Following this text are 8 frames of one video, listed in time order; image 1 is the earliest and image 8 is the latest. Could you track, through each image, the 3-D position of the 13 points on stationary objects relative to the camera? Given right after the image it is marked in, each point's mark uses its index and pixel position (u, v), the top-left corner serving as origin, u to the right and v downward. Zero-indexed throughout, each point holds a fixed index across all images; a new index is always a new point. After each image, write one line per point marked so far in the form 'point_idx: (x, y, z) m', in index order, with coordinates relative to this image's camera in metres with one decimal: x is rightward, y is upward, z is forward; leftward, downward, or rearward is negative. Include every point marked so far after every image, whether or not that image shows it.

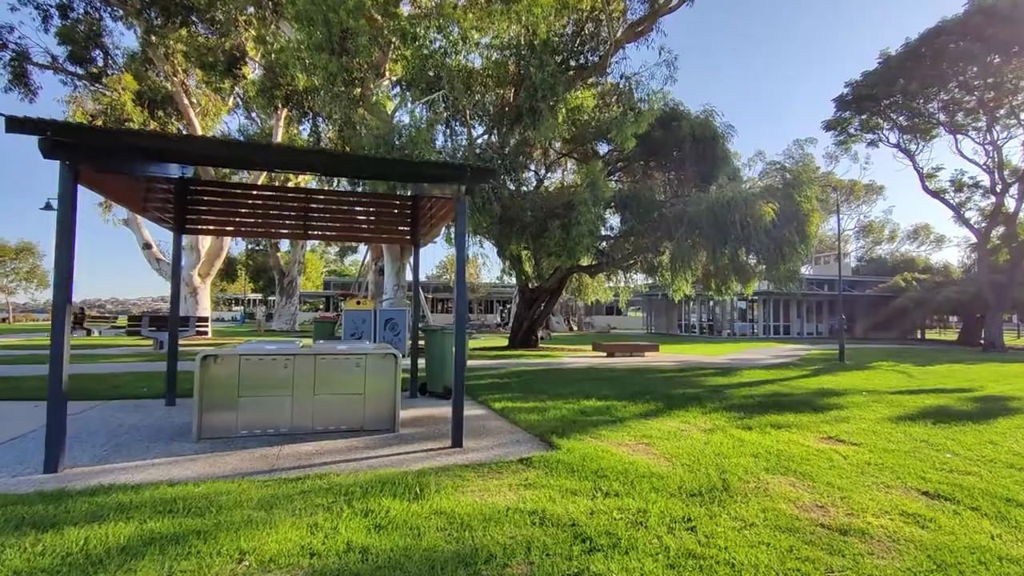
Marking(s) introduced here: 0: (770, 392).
0: (+4.9, -2.0, +10.6) m
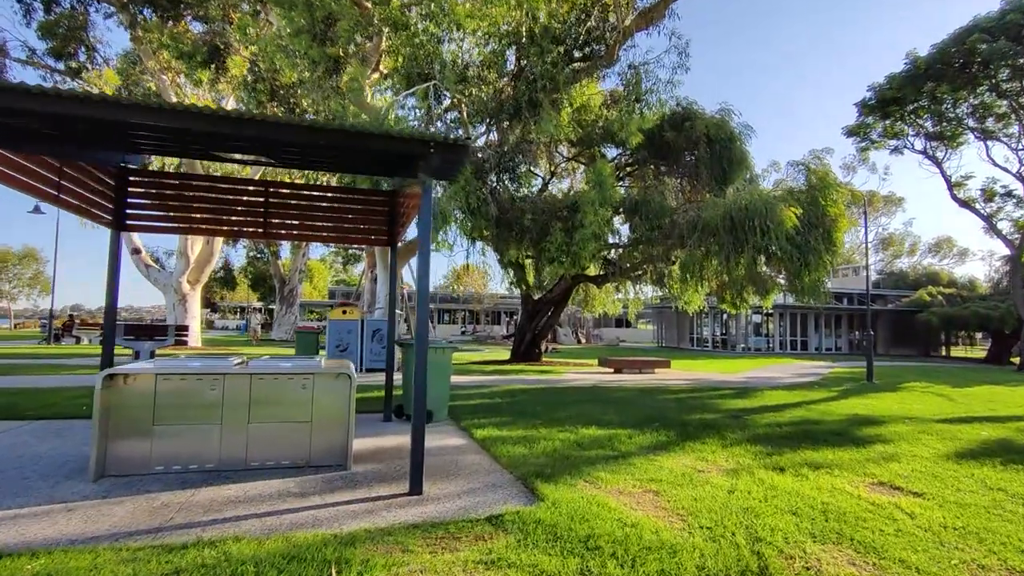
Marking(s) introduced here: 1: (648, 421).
0: (+4.7, -2.2, +9.3) m
1: (+2.1, -2.0, +8.4) m
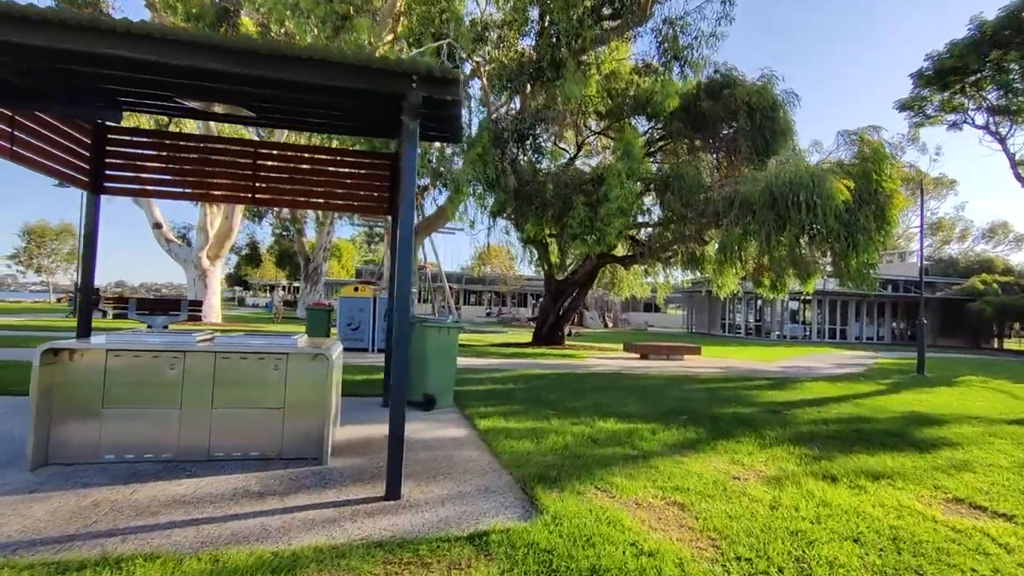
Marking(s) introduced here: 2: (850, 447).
0: (+4.9, -1.9, +8.2) m
1: (+2.2, -1.7, +7.6) m
2: (+3.8, -1.8, +6.2) m
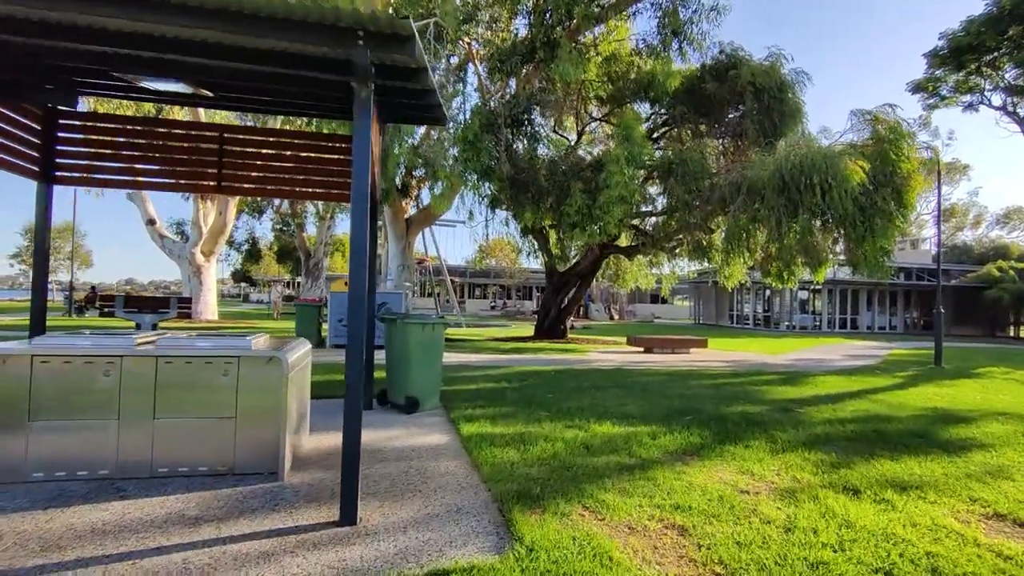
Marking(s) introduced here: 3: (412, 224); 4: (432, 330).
0: (+4.8, -1.7, +7.6) m
1: (+2.1, -1.6, +7.0) m
2: (+3.6, -1.7, +5.7) m
3: (-2.9, +1.8, +16.1) m
4: (-1.0, -0.5, +7.0) m
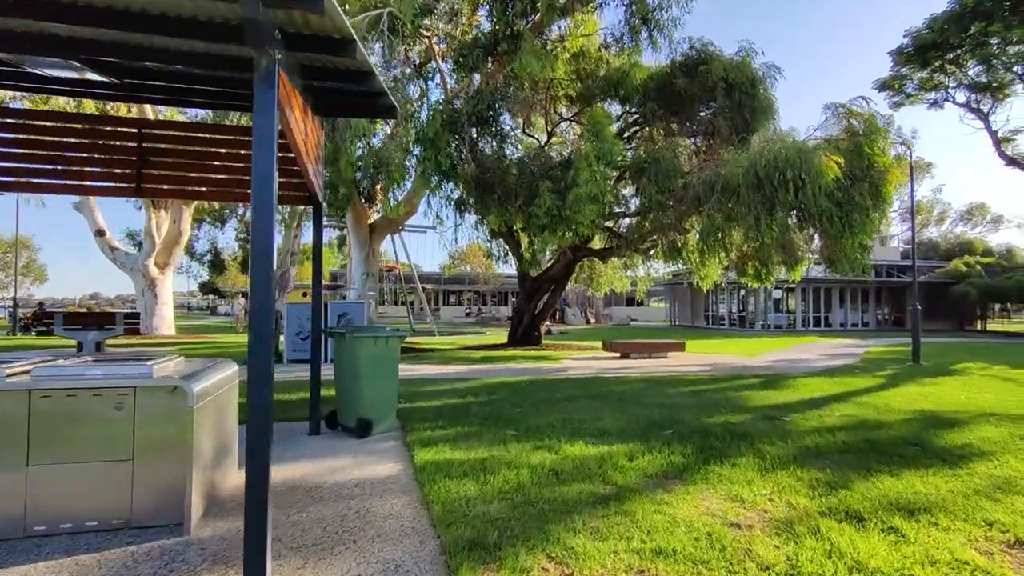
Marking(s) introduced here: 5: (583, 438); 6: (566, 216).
0: (+4.4, -1.7, +7.2) m
1: (+1.7, -1.6, +6.4) m
2: (+3.3, -1.6, +5.2) m
3: (-3.7, +1.6, +15.3) m
4: (-1.4, -0.6, +6.3) m
5: (+0.8, -1.6, +5.9) m
6: (+1.1, +1.5, +11.5) m
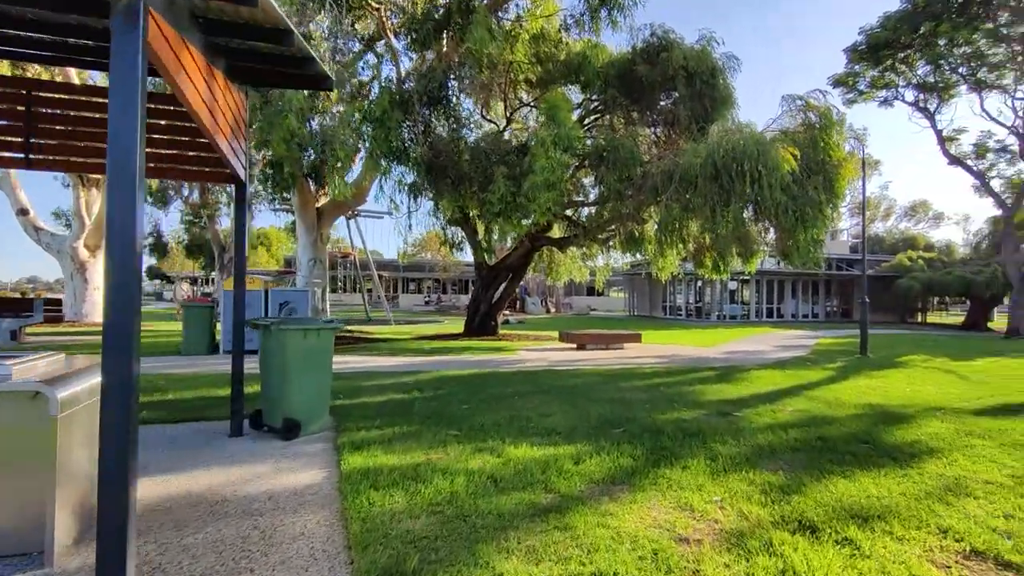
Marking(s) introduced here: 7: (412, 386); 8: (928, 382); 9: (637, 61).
0: (+3.7, -1.6, +7.1) m
1: (+1.0, -1.5, +6.1) m
2: (+2.7, -1.6, +5.0) m
3: (-4.9, +1.9, +14.6) m
4: (-2.0, -0.5, +5.8) m
5: (+0.2, -1.5, +5.6) m
6: (+0.2, +1.7, +11.1) m
7: (-1.5, -1.4, +8.2) m
8: (+8.0, -1.8, +10.7) m
9: (+3.2, +5.8, +14.2) m
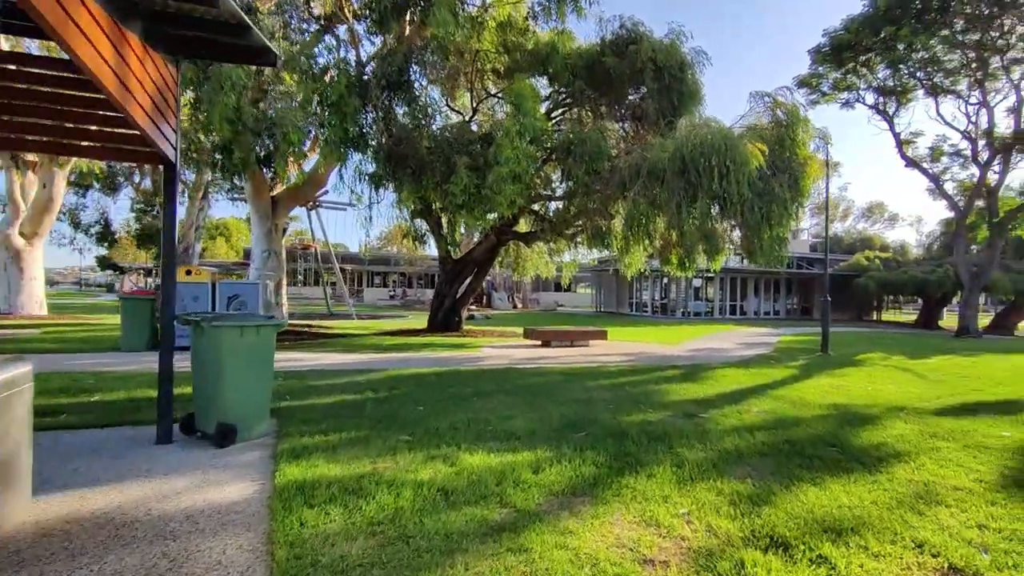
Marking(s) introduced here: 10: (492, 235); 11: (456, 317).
0: (+3.2, -1.6, +6.9) m
1: (+0.6, -1.5, +5.8) m
2: (+2.4, -1.6, +4.8) m
3: (-5.8, +2.1, +13.9) m
4: (-2.4, -0.4, +5.3) m
5: (-0.2, -1.5, +5.2) m
6: (-0.5, +1.8, +10.7) m
7: (-2.0, -1.4, +7.8) m
8: (+7.3, -1.8, +10.8) m
9: (+2.3, +5.8, +13.9) m
10: (-0.6, +1.6, +16.9) m
11: (-1.8, -1.0, +18.6) m
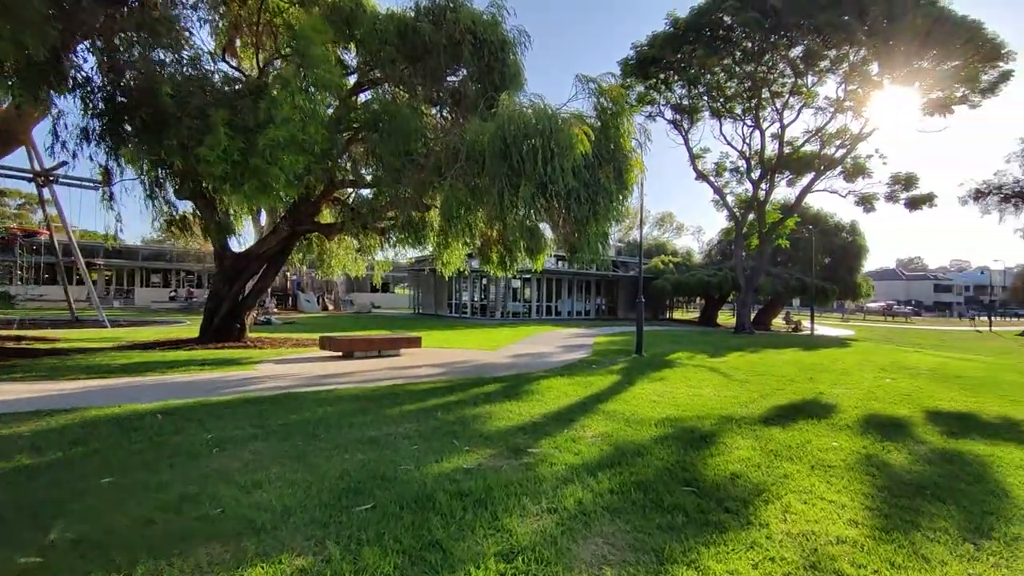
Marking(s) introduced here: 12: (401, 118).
0: (+1.0, -1.6, +5.7) m
1: (-1.1, -1.5, +3.9) m
2: (+0.9, -1.6, +3.4) m
3: (-9.7, +2.1, +9.6) m
4: (-3.8, -0.4, +2.4) m
5: (-1.7, -1.4, +3.0) m
6: (-3.7, +1.8, +8.2) m
7: (-4.2, -1.3, +4.9) m
8: (+3.6, -1.8, +10.7) m
9: (-2.0, +5.8, +12.1) m
10: (-5.7, +1.6, +14.0) m
11: (-7.4, -1.0, +15.2) m
12: (-2.1, +3.2, +10.5) m
